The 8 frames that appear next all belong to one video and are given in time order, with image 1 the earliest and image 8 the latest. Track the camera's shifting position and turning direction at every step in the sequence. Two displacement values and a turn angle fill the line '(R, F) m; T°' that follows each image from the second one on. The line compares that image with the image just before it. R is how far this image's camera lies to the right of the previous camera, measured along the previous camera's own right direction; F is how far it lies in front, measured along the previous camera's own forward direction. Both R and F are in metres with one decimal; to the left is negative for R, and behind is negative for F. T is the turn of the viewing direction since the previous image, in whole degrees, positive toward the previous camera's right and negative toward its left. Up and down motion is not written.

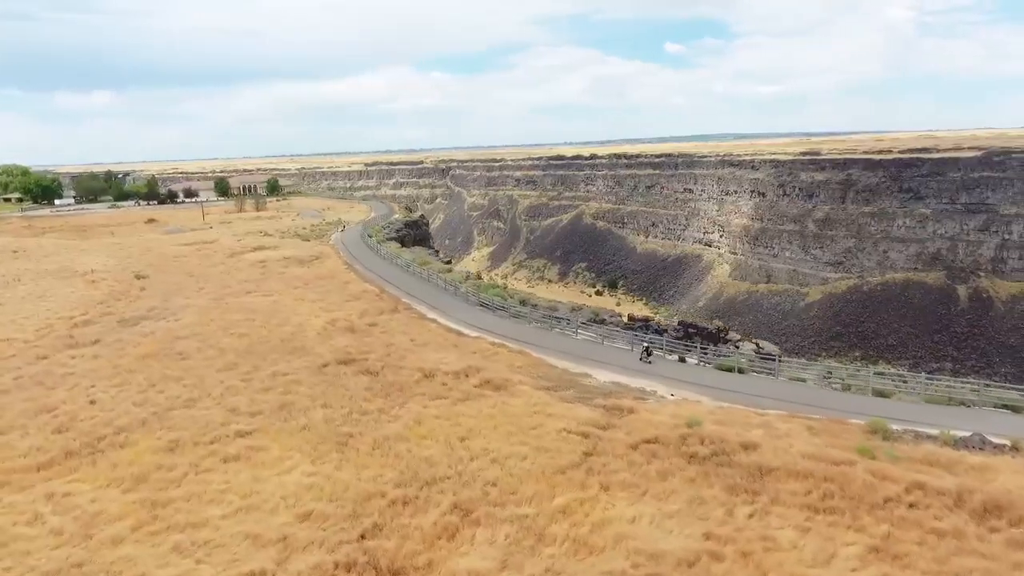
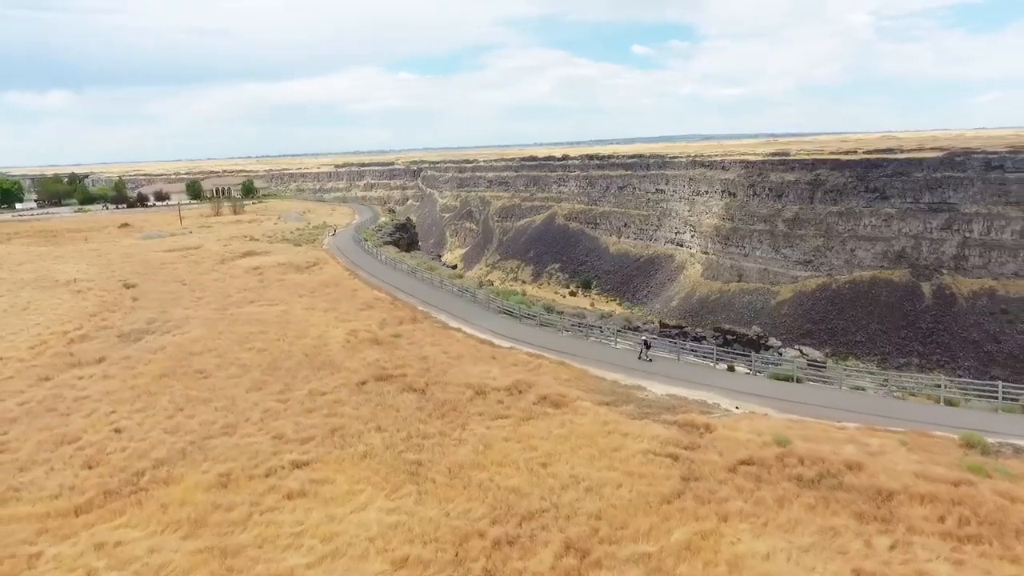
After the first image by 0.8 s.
(-2.0, +0.9) m; +3°
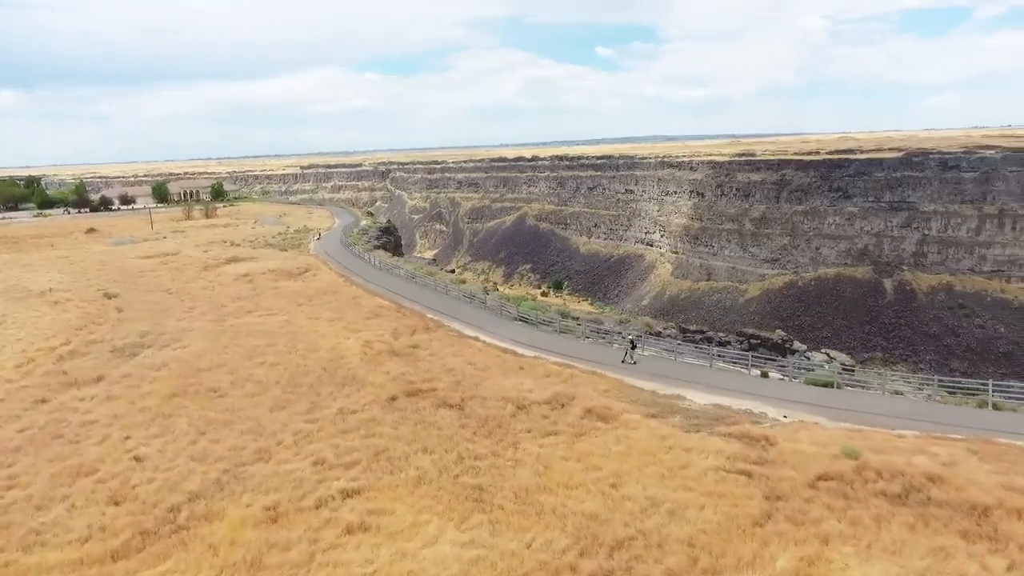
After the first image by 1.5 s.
(-1.6, +0.7) m; +3°
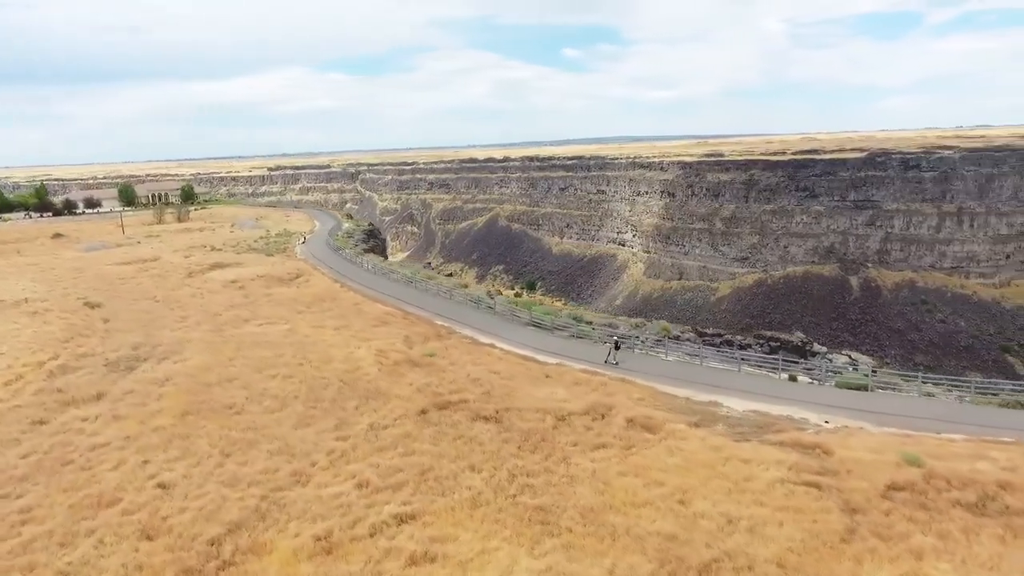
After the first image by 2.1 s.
(-1.4, +0.6) m; +3°
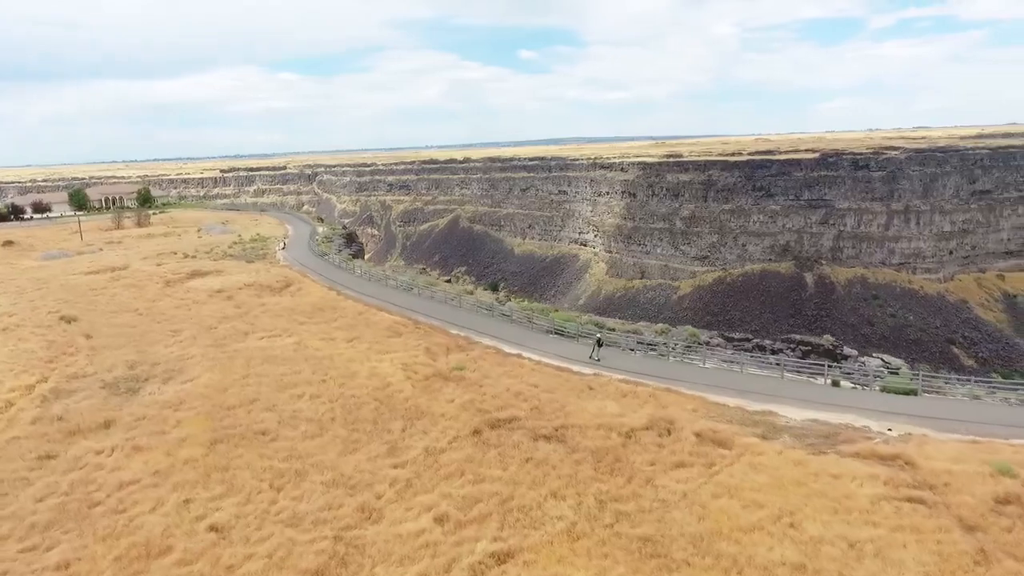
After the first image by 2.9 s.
(-2.1, +0.9) m; +4°
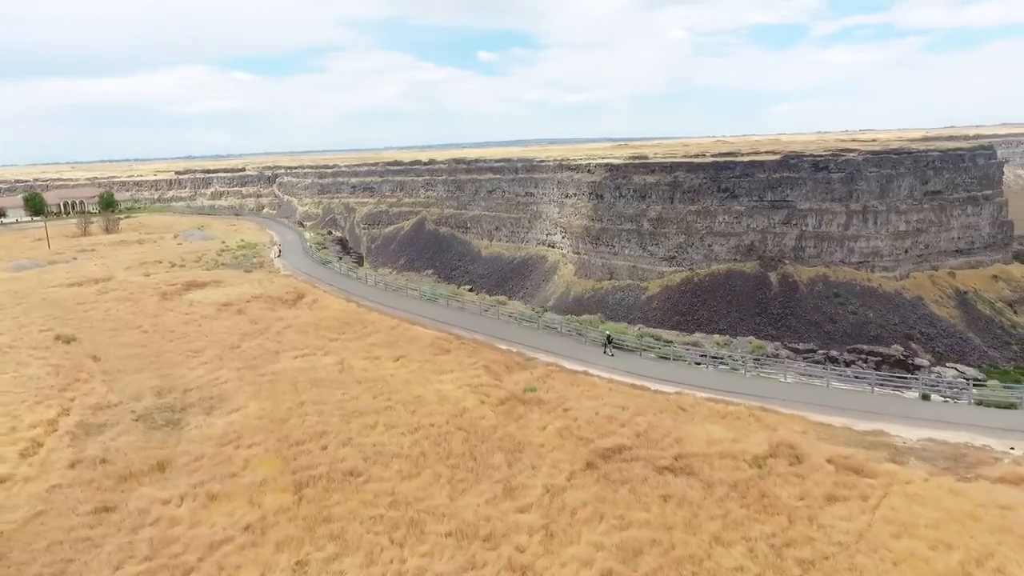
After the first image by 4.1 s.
(-2.9, +1.3) m; +4°
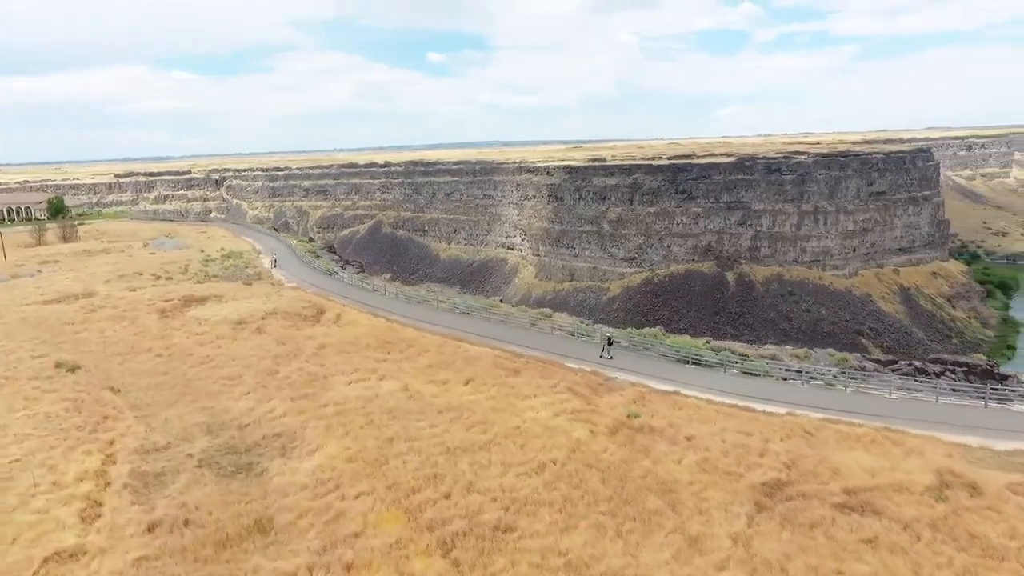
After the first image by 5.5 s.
(-3.5, +1.5) m; +4°
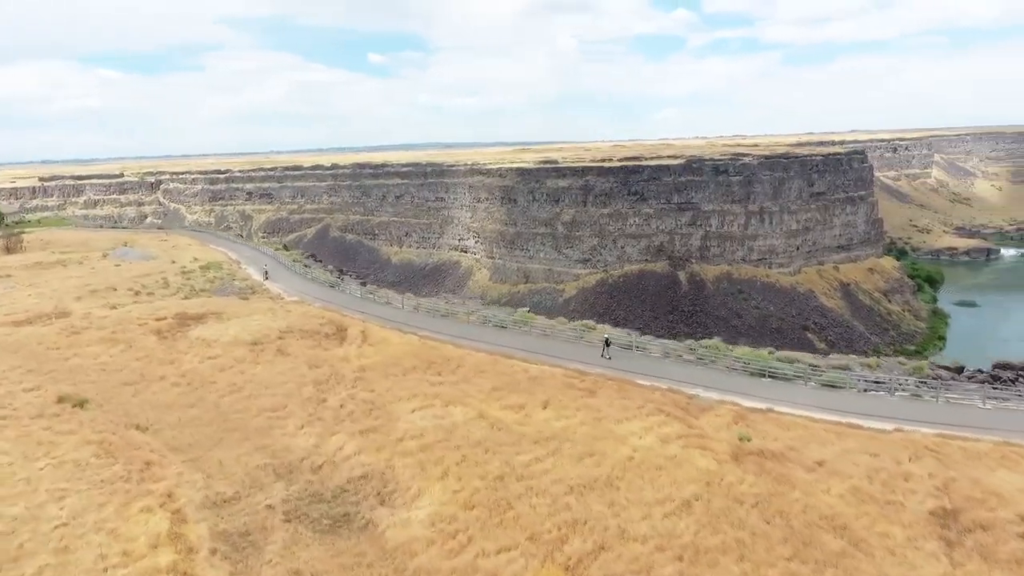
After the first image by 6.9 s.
(-3.4, +1.4) m; +5°
